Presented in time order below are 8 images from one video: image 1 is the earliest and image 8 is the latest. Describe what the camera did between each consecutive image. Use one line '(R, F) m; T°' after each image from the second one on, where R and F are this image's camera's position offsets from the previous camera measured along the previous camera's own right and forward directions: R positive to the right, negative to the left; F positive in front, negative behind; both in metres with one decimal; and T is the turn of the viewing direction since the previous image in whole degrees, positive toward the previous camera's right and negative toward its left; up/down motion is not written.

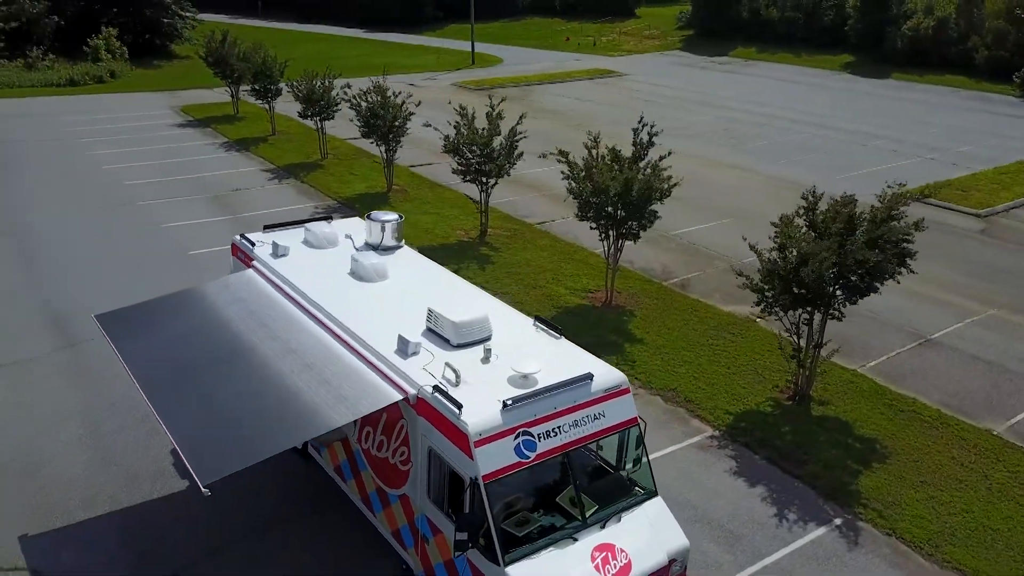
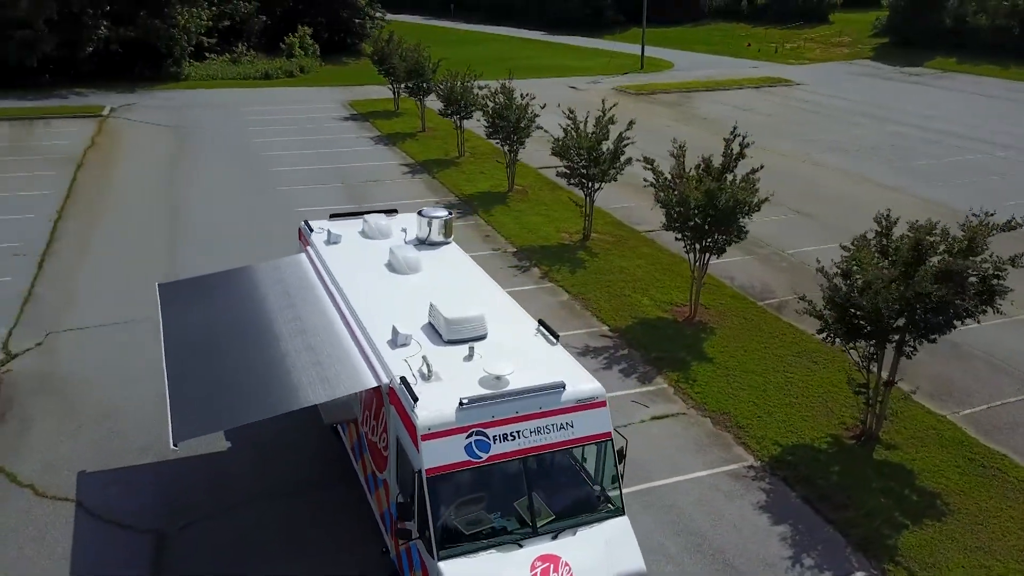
(+1.9, +0.2) m; -13°
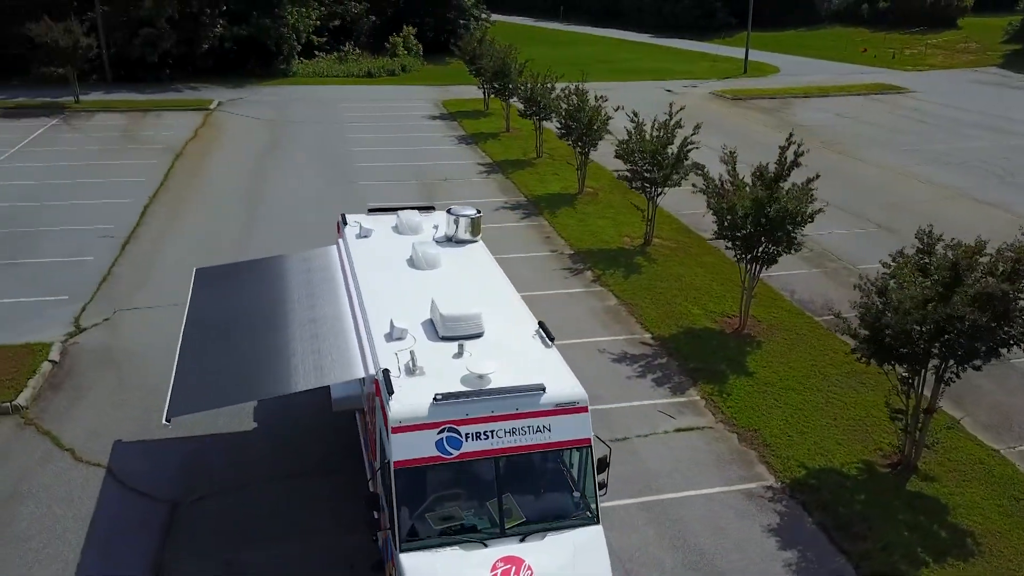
(+1.1, +0.1) m; -7°
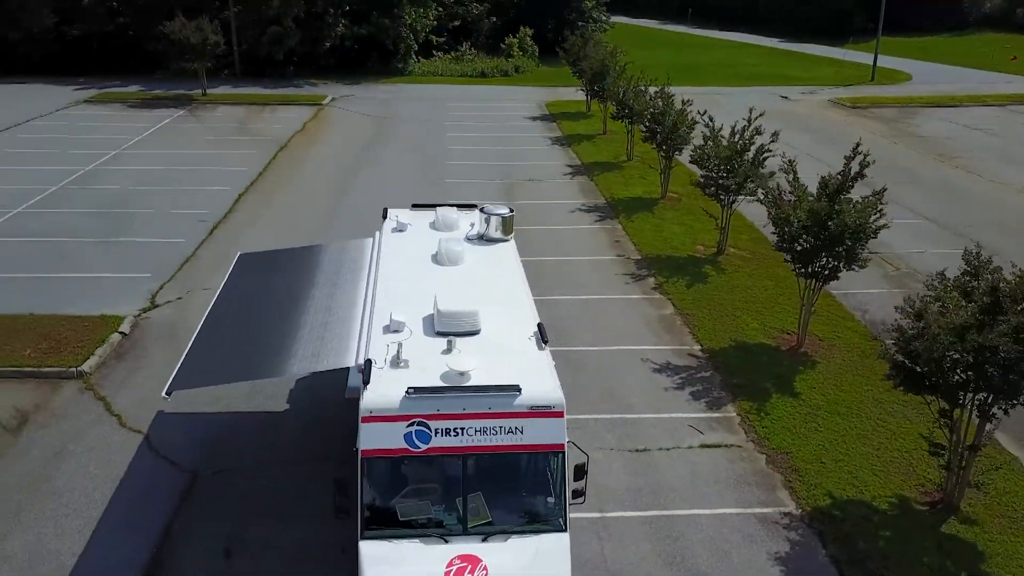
(+1.3, +0.1) m; -9°
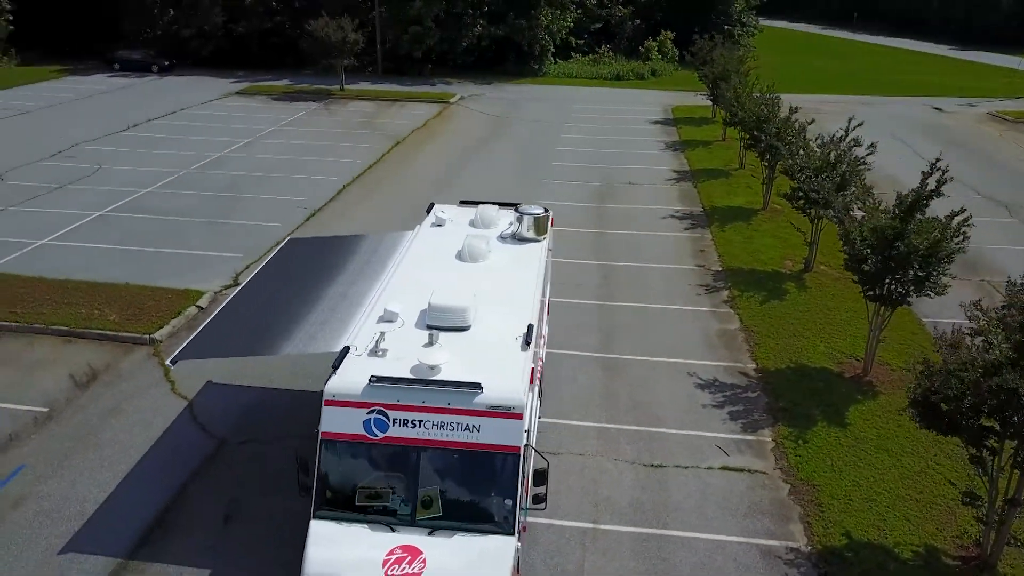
(+1.7, +0.2) m; -10°
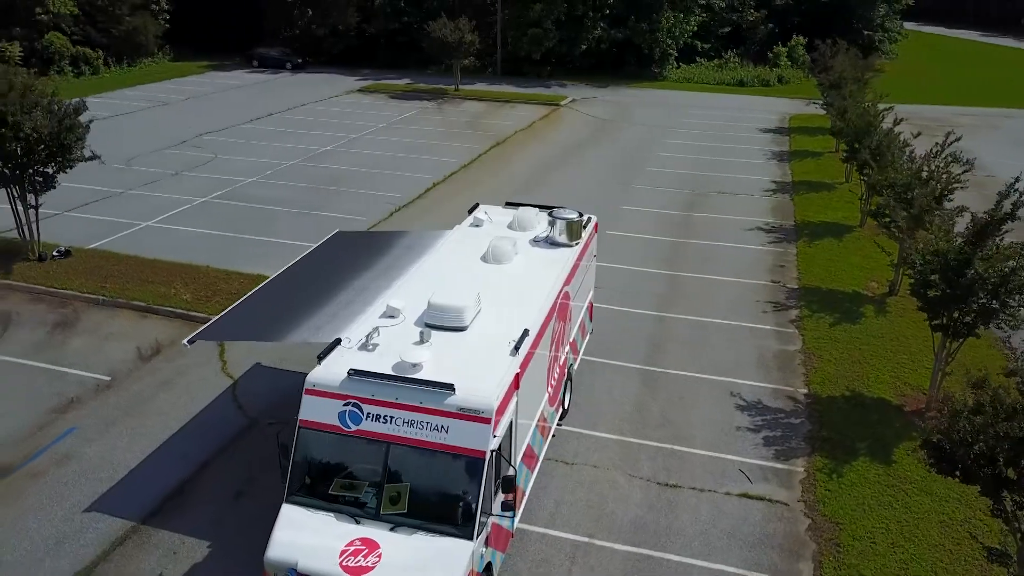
(+1.4, +0.2) m; -9°
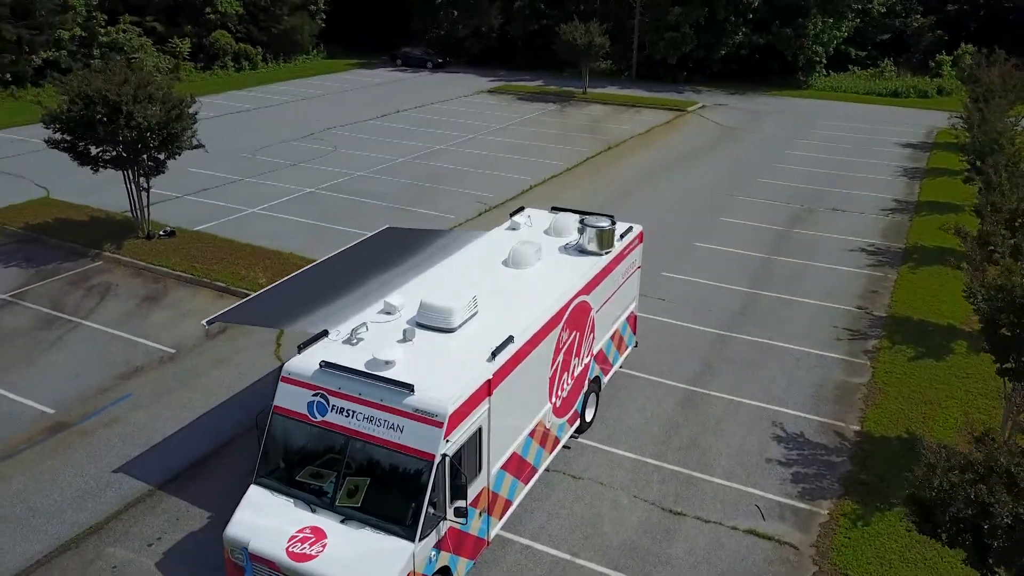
(+1.7, +0.3) m; -10°
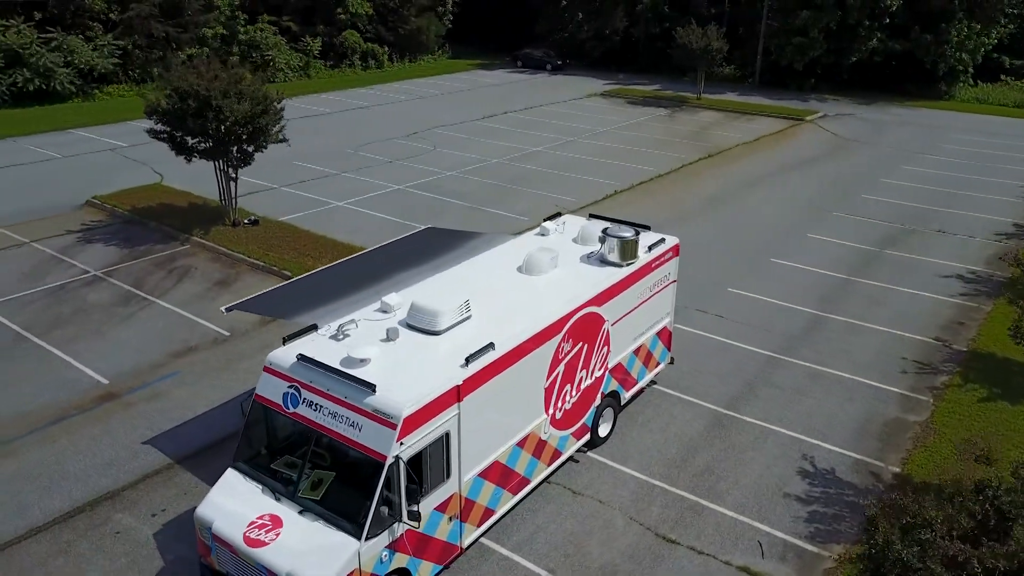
(+1.5, +0.3) m; -9°
